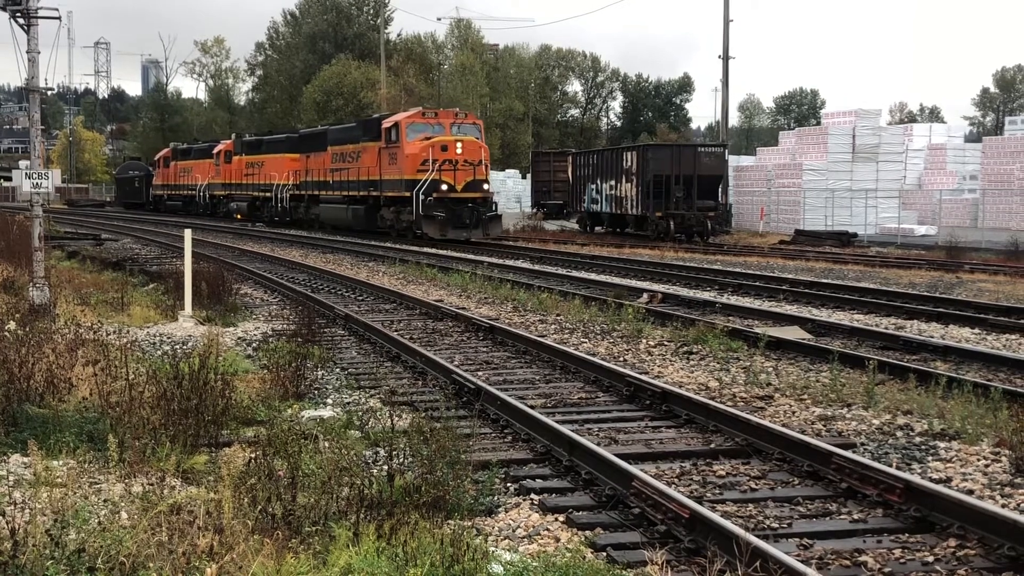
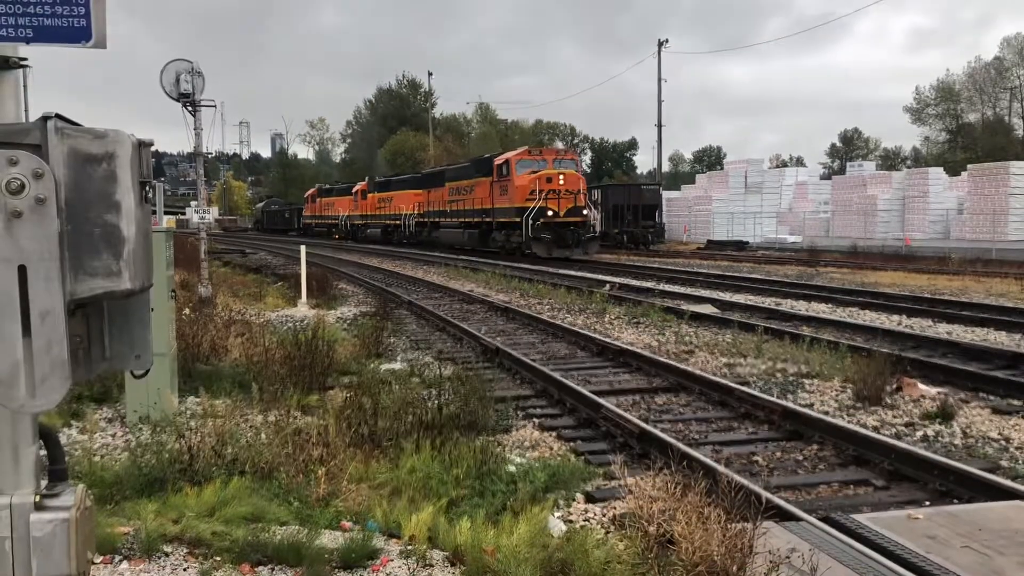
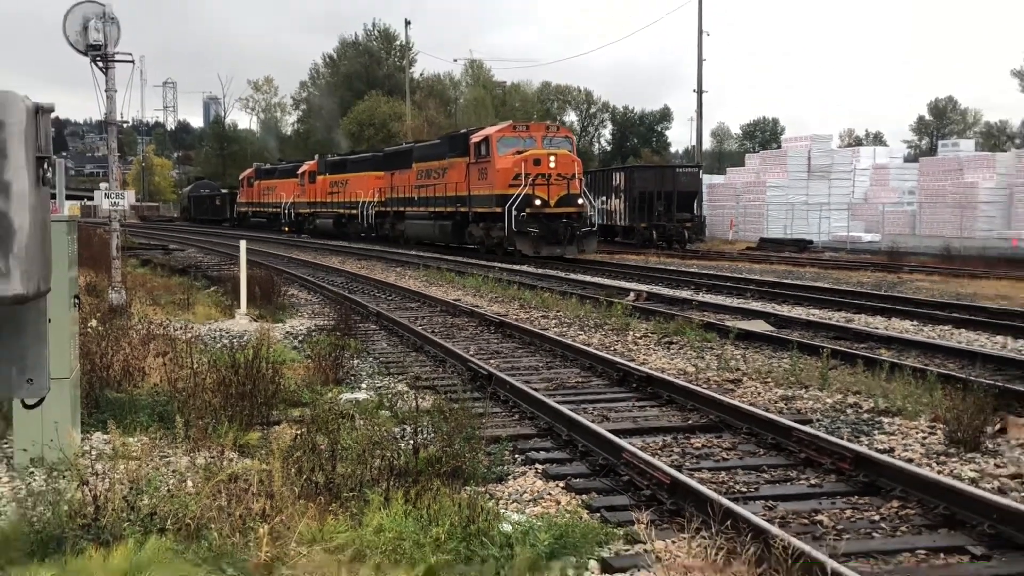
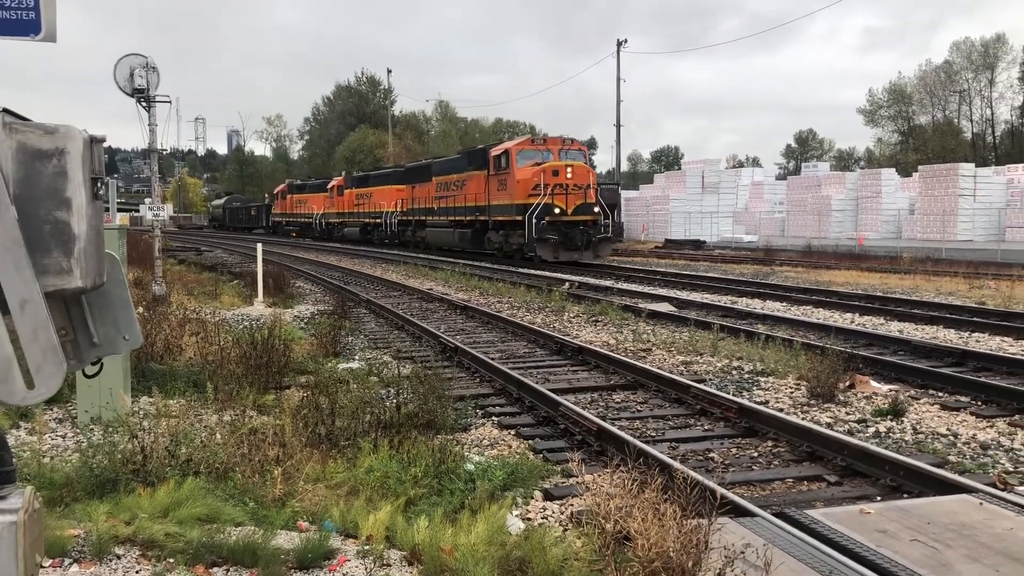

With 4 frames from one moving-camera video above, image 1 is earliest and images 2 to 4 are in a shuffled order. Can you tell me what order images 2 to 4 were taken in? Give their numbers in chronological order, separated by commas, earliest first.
3, 2, 4
